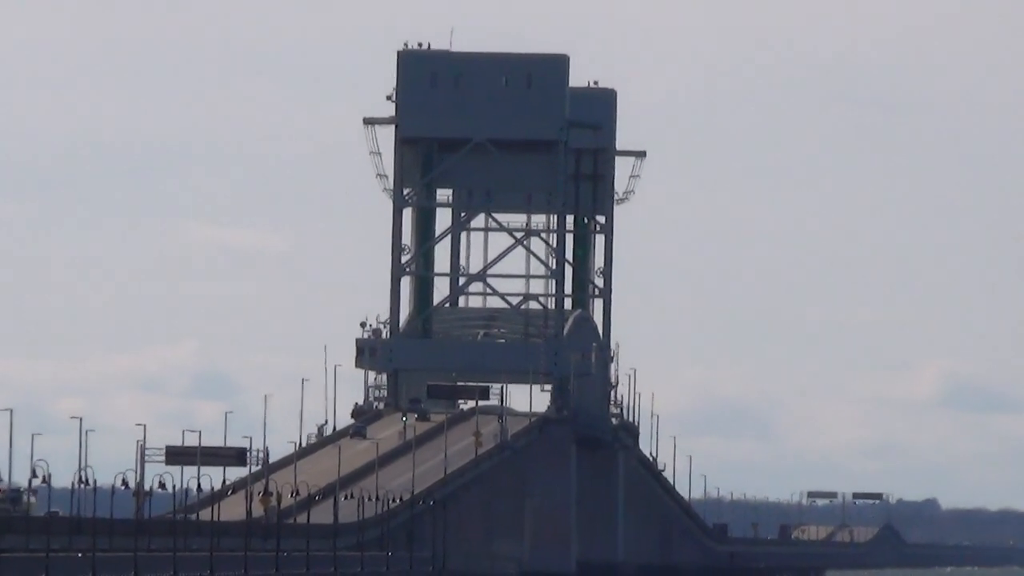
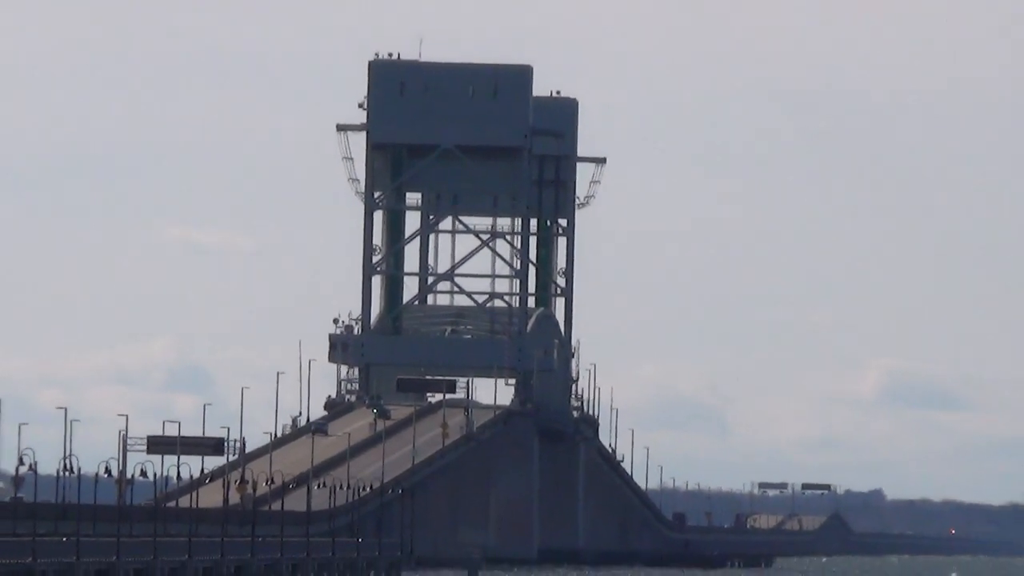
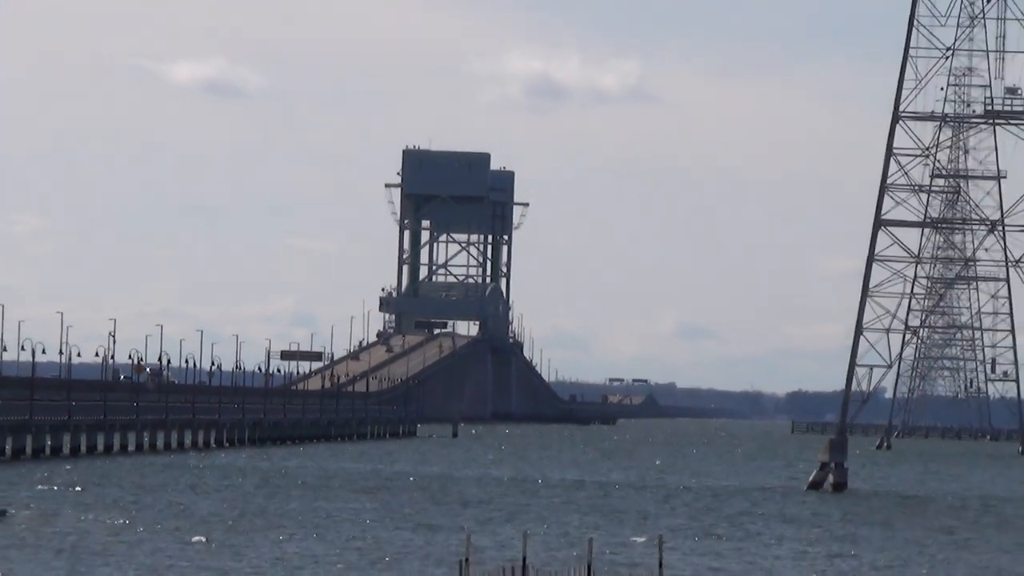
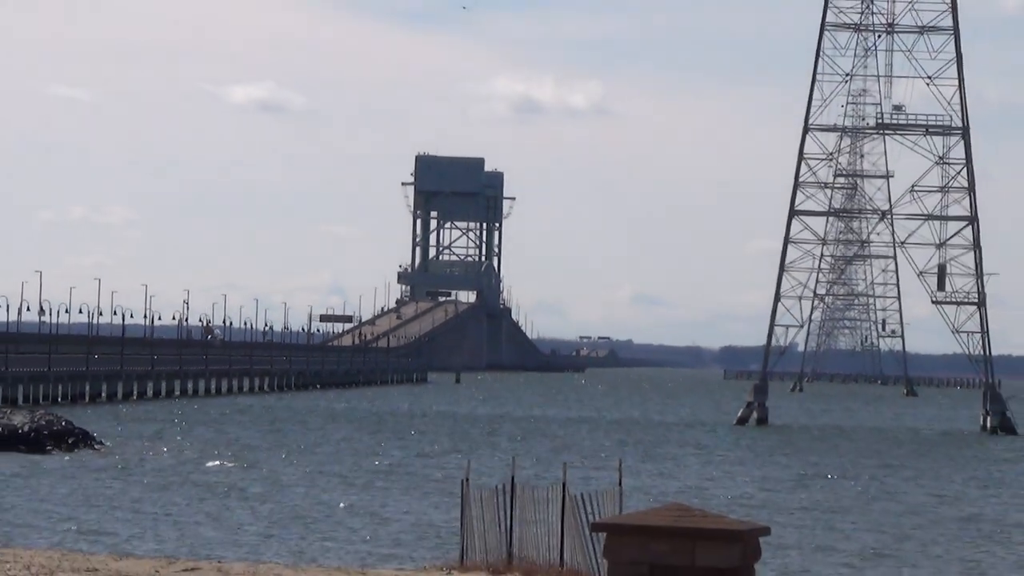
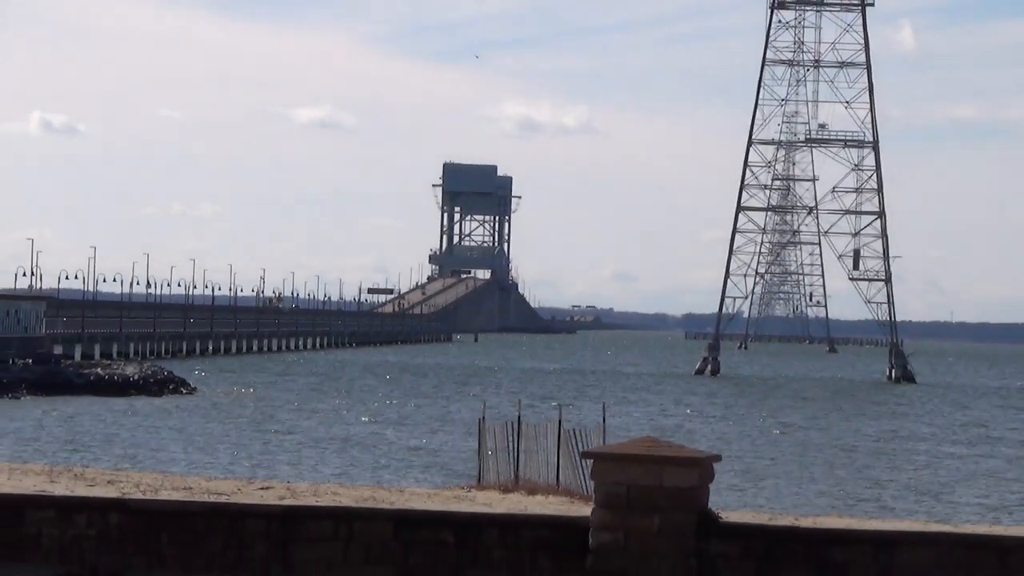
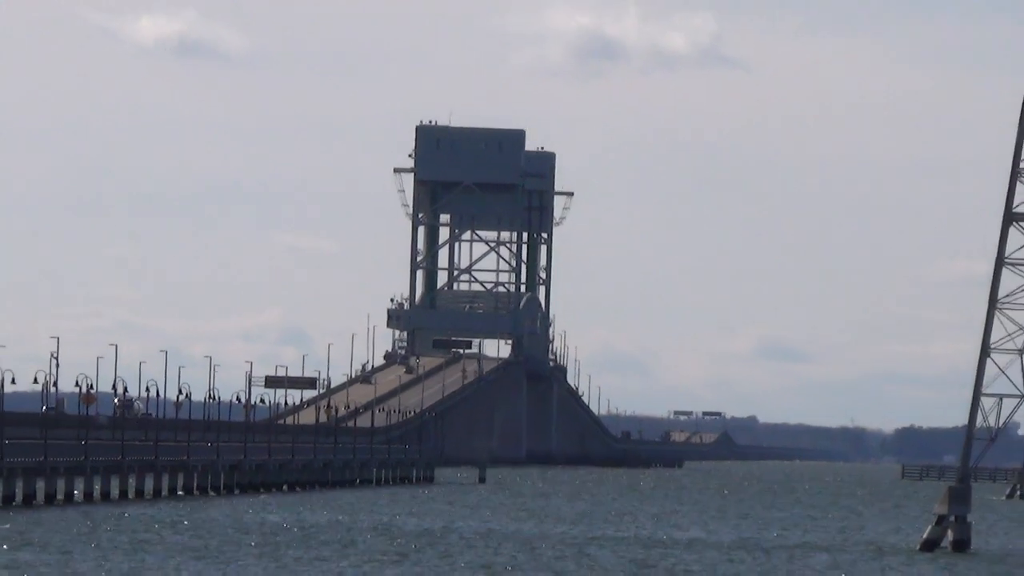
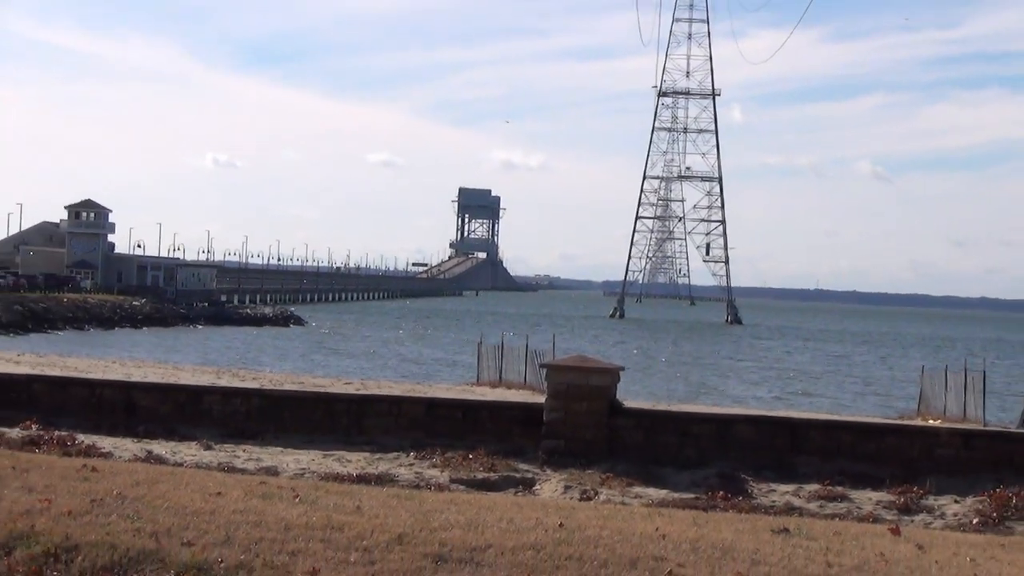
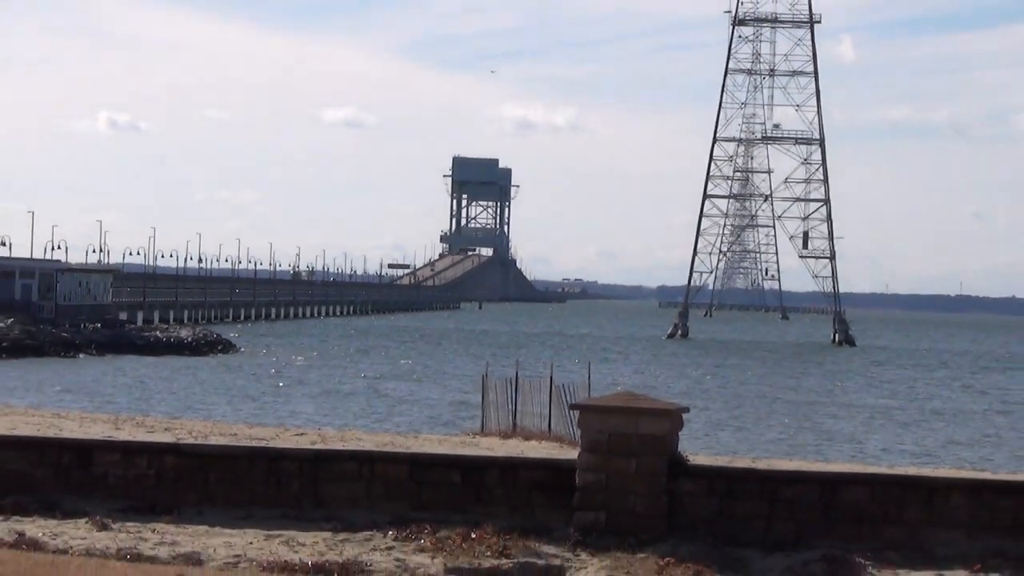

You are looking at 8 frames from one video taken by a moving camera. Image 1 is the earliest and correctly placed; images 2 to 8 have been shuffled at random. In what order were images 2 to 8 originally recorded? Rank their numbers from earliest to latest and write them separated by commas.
2, 6, 3, 4, 5, 8, 7
